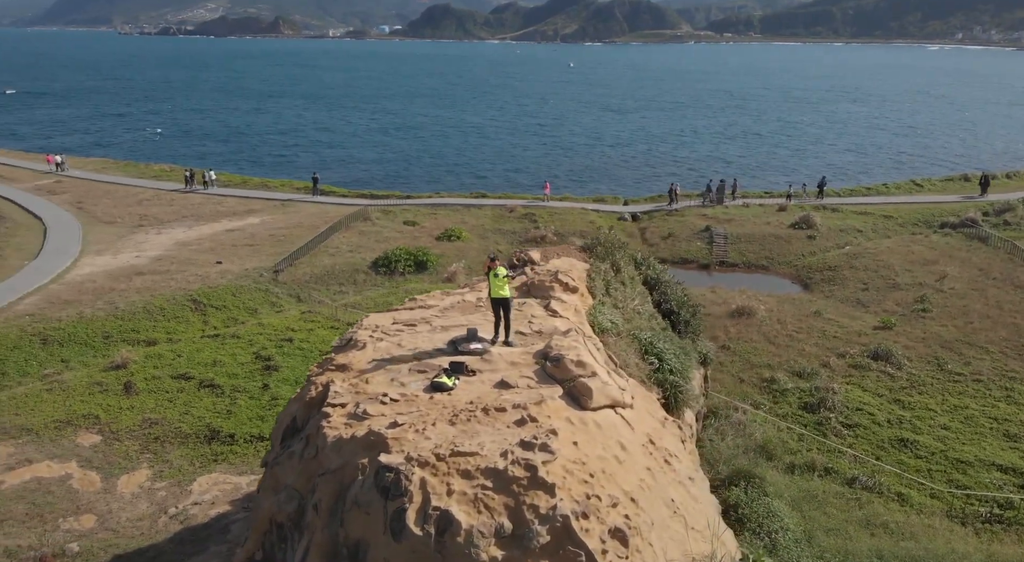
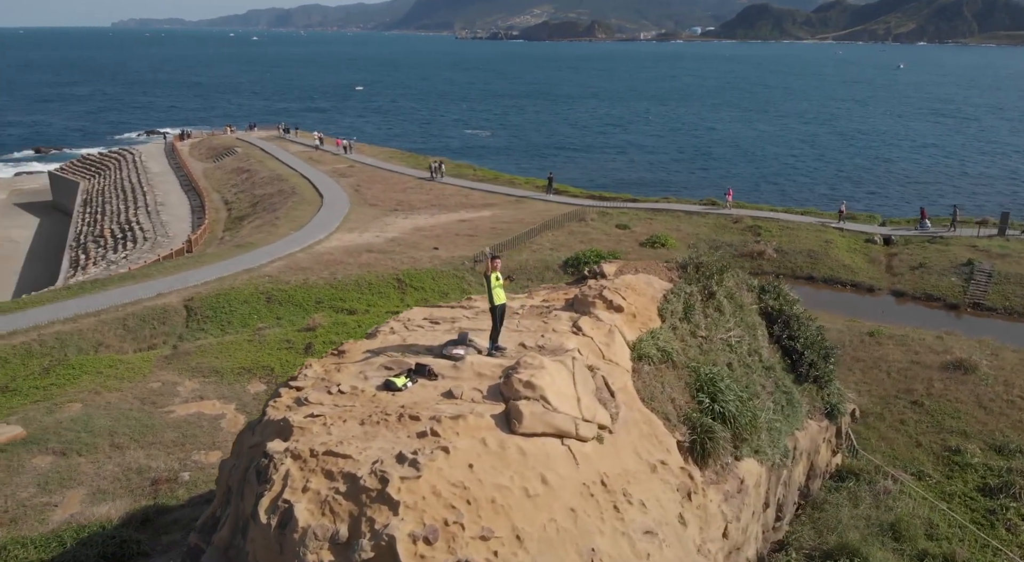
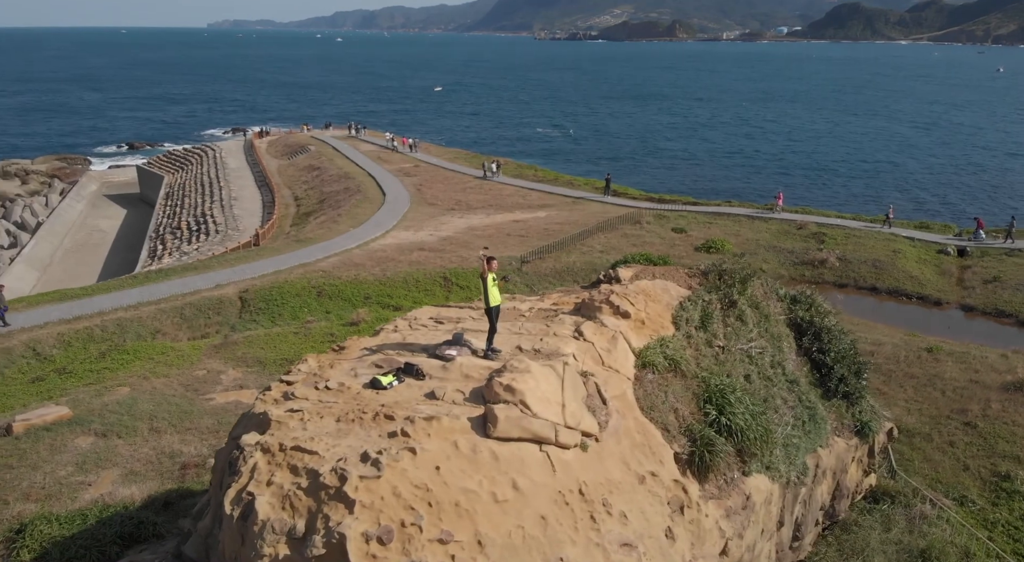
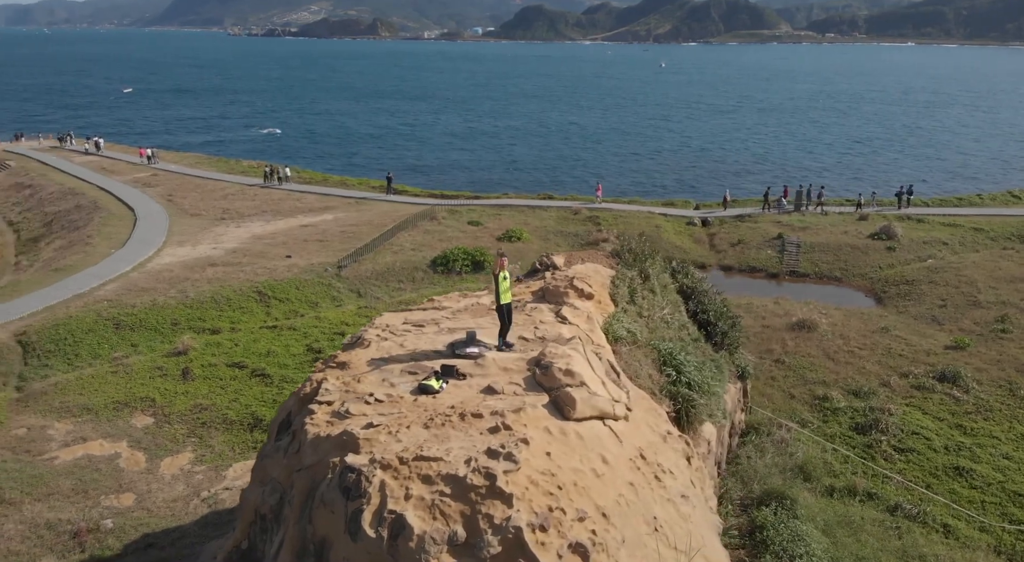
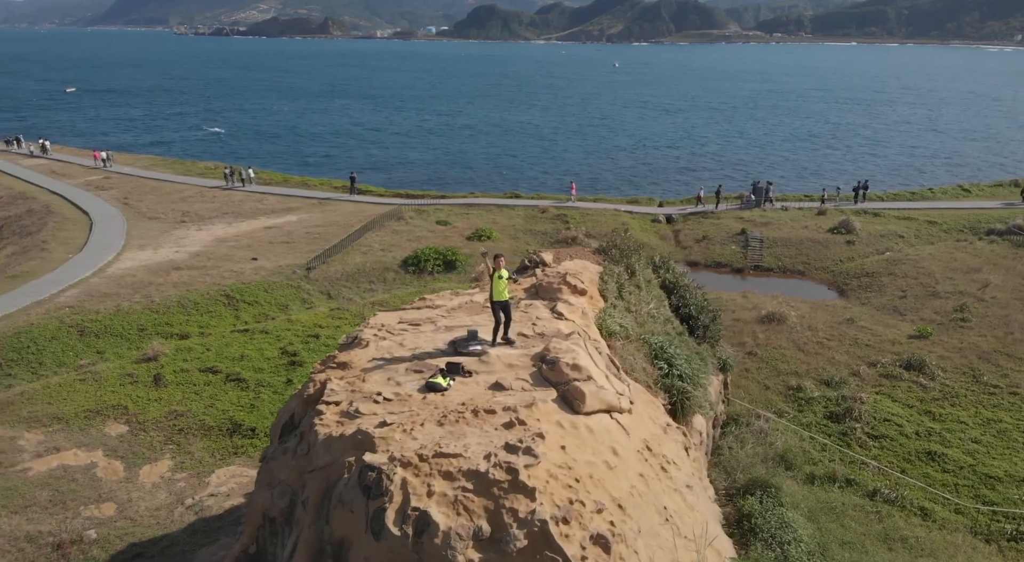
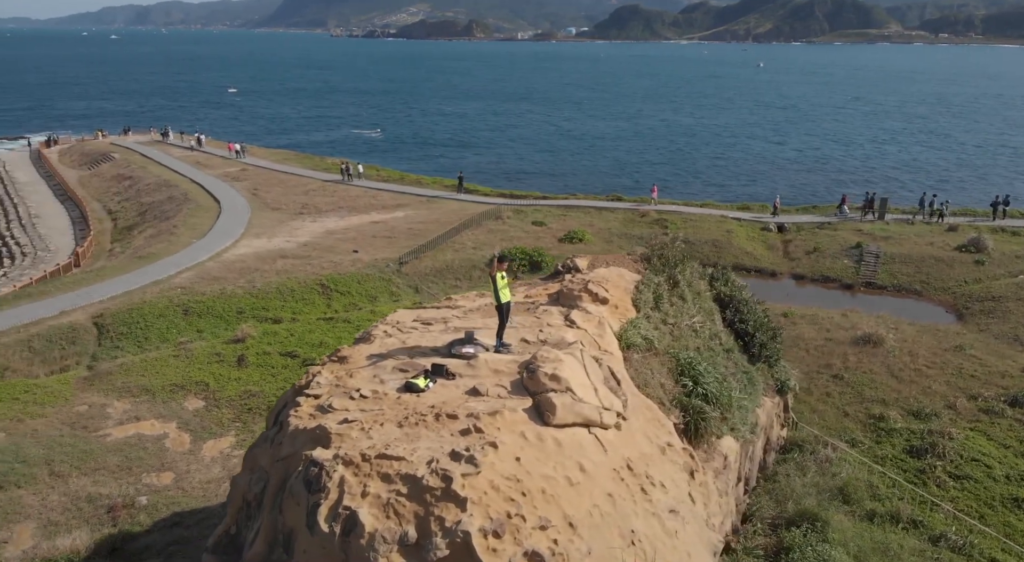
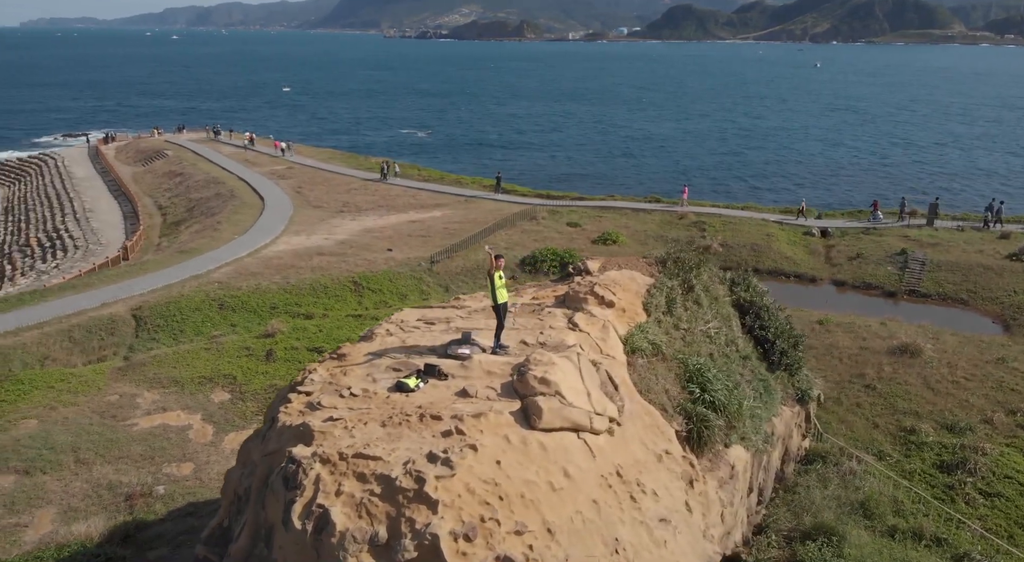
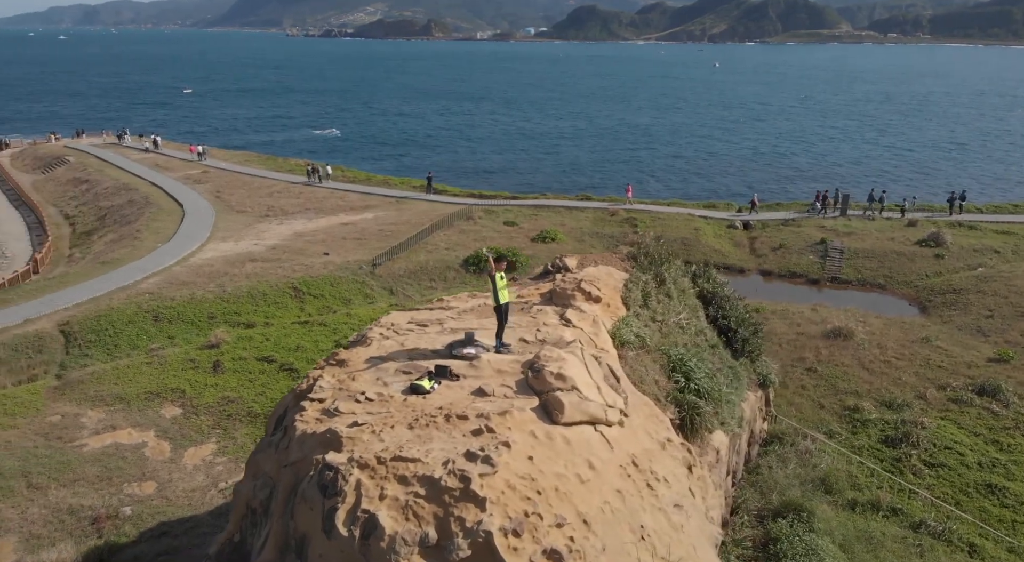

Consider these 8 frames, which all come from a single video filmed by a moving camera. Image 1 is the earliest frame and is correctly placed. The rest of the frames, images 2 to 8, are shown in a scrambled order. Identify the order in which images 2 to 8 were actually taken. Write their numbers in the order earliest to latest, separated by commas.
5, 4, 8, 6, 7, 2, 3
